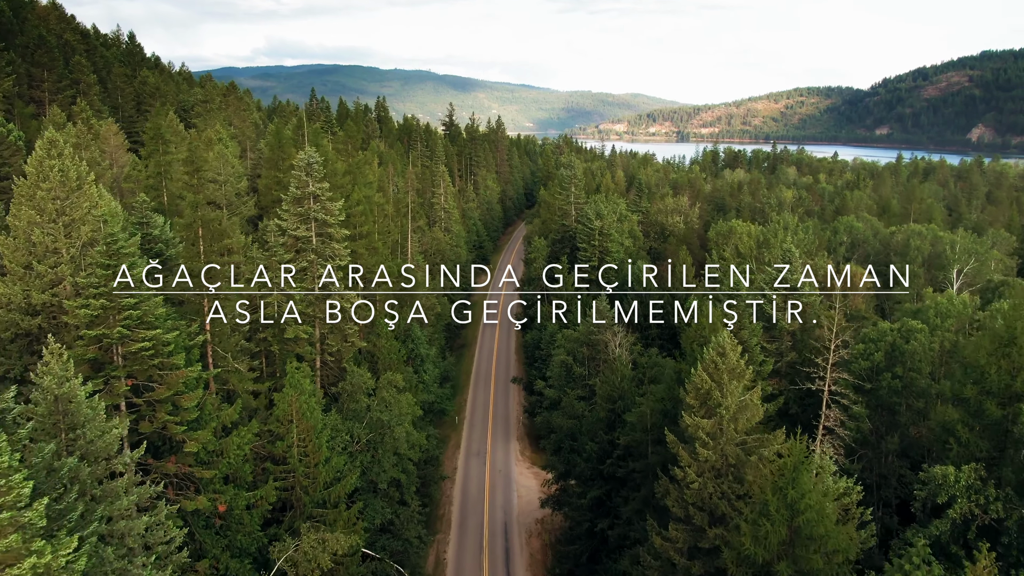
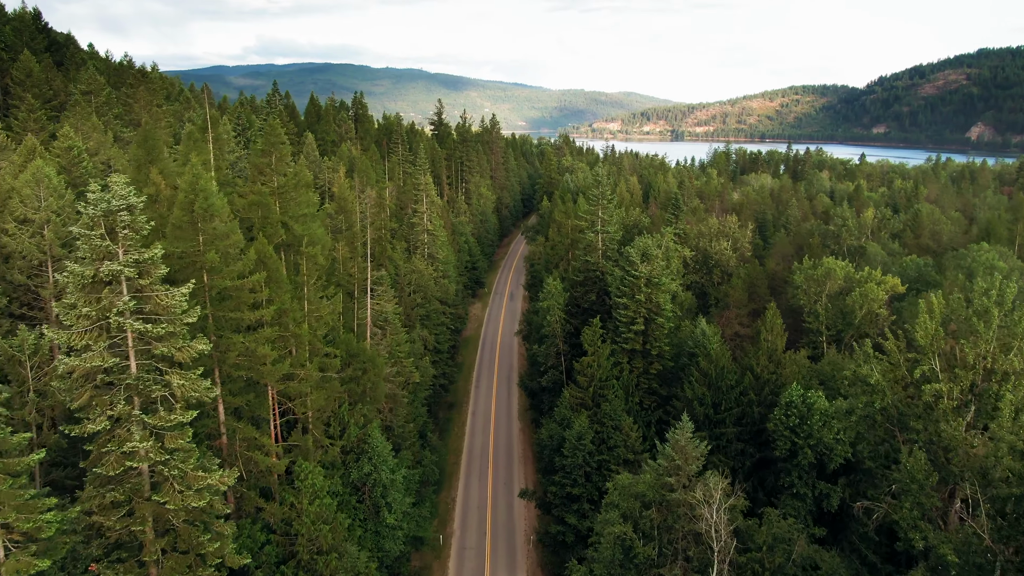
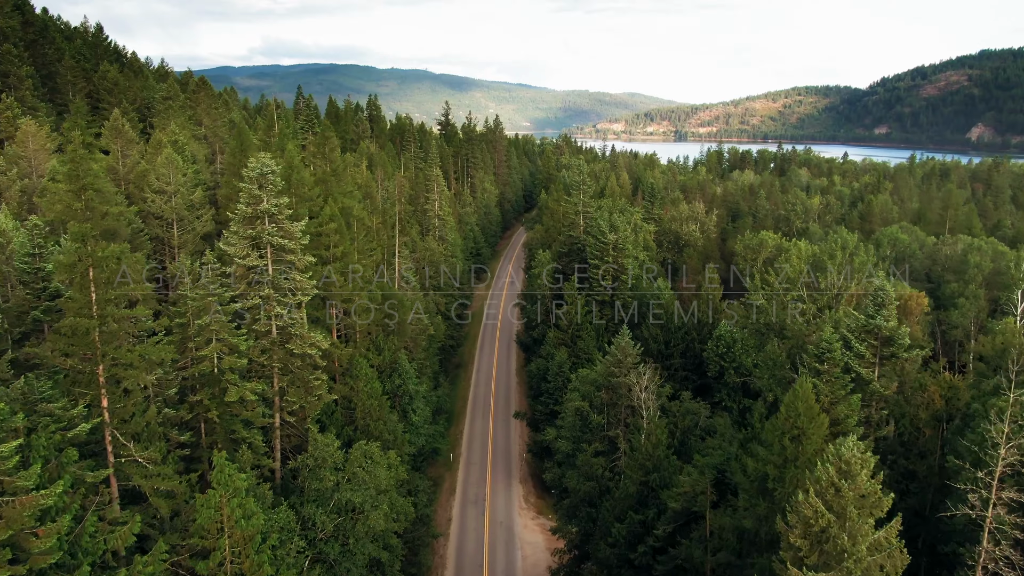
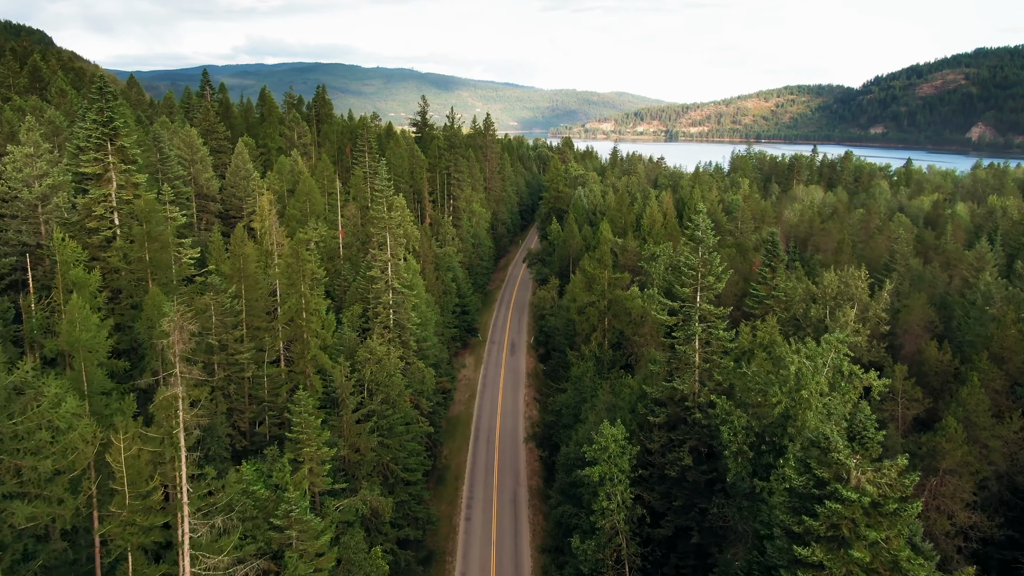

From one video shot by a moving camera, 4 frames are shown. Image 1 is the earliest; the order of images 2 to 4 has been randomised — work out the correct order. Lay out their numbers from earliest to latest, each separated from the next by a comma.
3, 2, 4
